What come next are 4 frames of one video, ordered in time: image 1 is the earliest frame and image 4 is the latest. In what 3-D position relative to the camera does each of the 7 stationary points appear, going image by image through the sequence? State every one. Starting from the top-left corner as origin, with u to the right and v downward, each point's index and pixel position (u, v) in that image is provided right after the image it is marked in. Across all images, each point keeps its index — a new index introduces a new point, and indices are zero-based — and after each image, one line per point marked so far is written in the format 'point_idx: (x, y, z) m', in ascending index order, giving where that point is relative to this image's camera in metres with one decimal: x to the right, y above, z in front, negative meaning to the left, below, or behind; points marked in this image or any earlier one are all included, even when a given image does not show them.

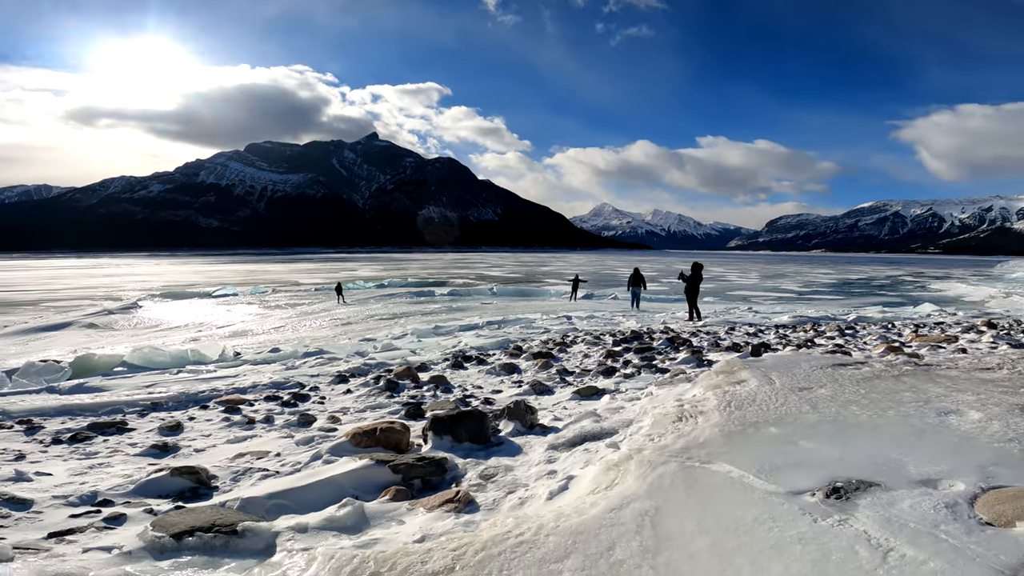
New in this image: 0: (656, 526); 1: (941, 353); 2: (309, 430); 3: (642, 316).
0: (+0.8, -1.2, +2.8) m
1: (+5.8, -0.9, +7.1) m
2: (-2.8, -1.9, +7.4) m
3: (+4.2, -0.9, +16.6) m
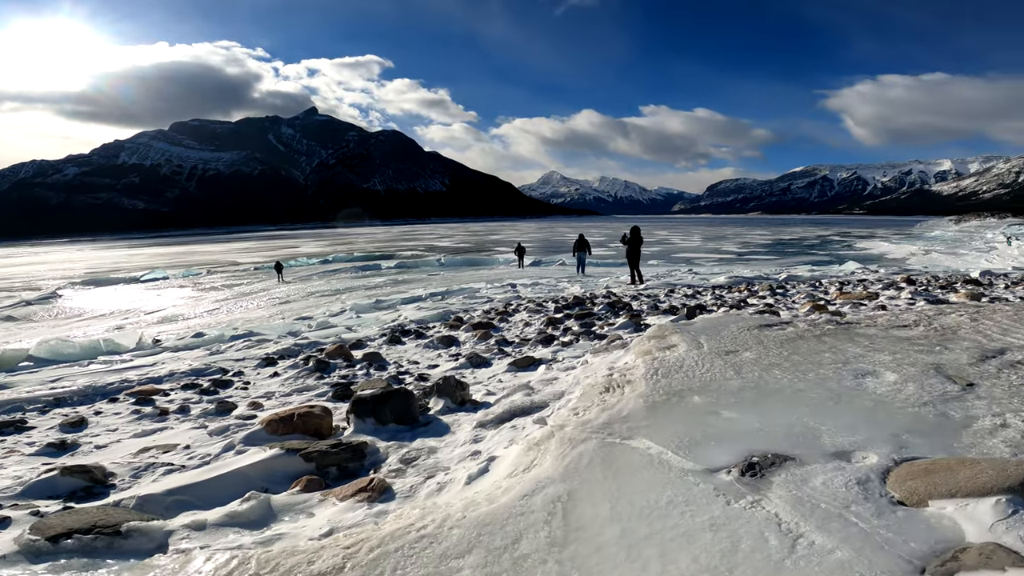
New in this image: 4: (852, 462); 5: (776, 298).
0: (+0.3, -1.1, +2.6) m
1: (+4.8, -0.3, +7.2) m
2: (-3.7, -1.7, +6.8) m
3: (+2.4, +0.1, +16.5) m
4: (+1.6, -0.8, +2.5) m
5: (+4.9, -0.2, +9.7) m
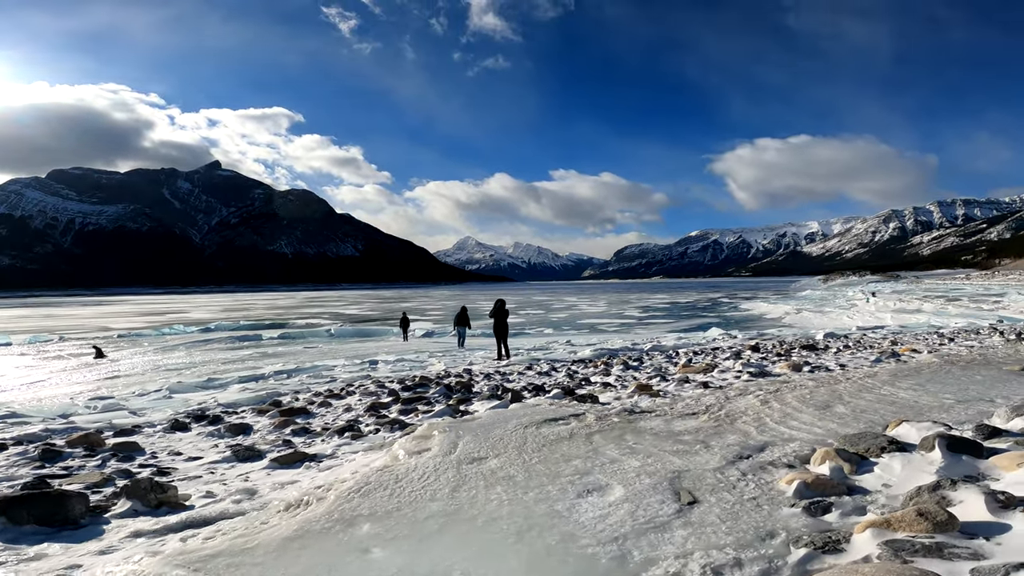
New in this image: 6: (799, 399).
0: (-1.5, -1.5, +1.6) m
1: (+2.2, -1.3, +7.0) m
2: (-6.1, -2.6, +5.1) m
3: (-1.6, -2.0, +15.8) m
4: (-0.2, -1.3, +1.8) m
5: (+1.9, -1.6, +9.5) m
6: (+3.0, -1.2, +5.5) m
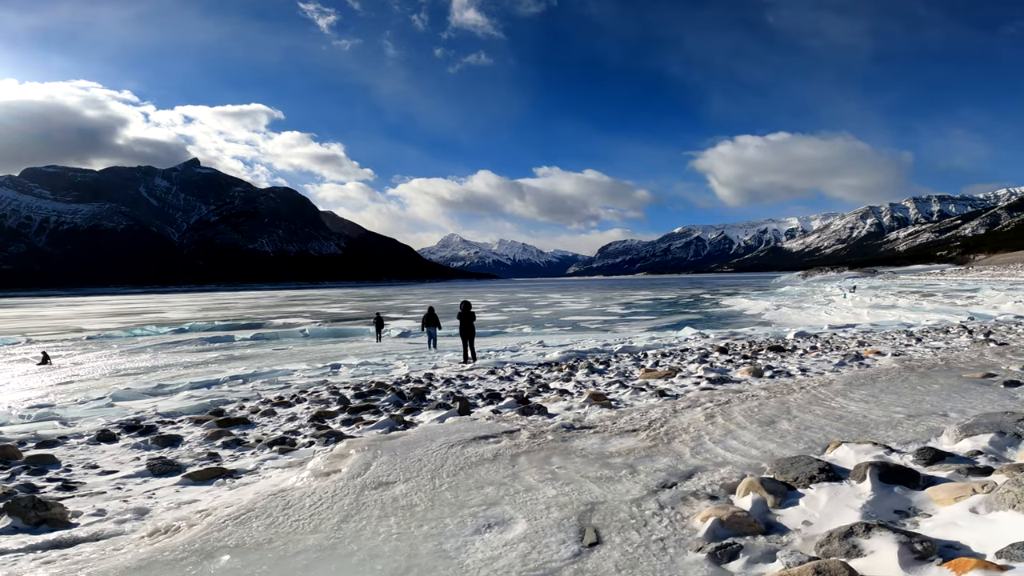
0: (-2.0, -1.7, +1.3) m
1: (+1.5, -1.4, +6.8) m
2: (-6.7, -2.8, +4.6) m
3: (-2.5, -2.1, +15.4) m
4: (-0.7, -1.4, +1.5) m
5: (+1.2, -1.6, +9.2) m
6: (+2.4, -1.3, +5.3) m
